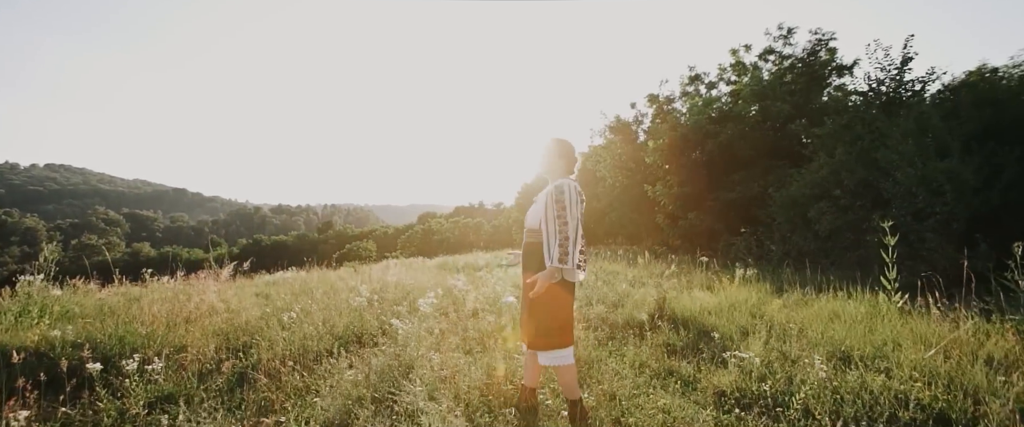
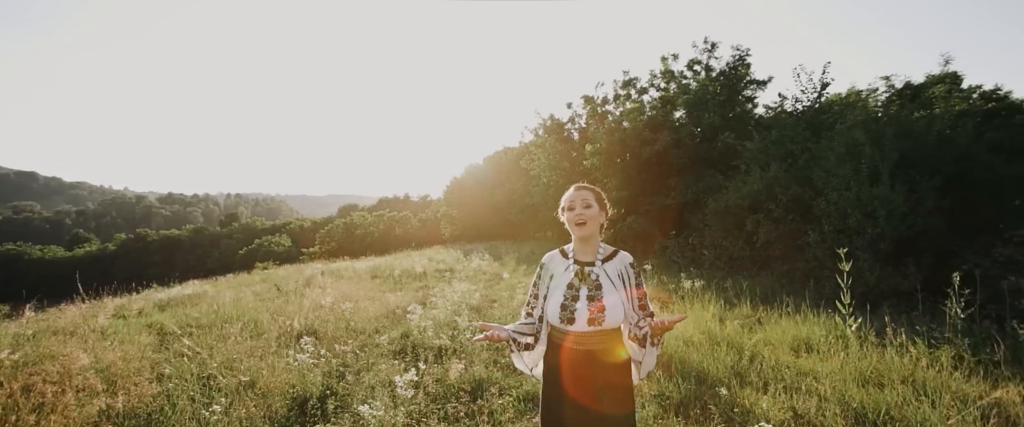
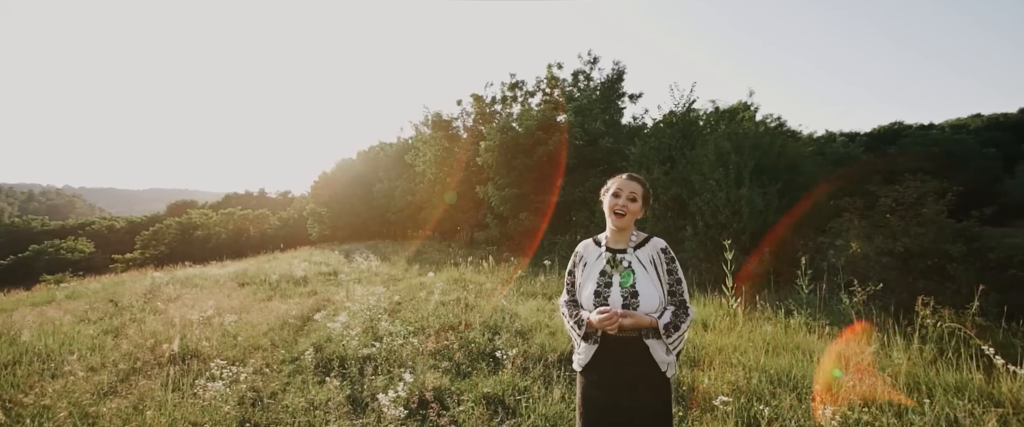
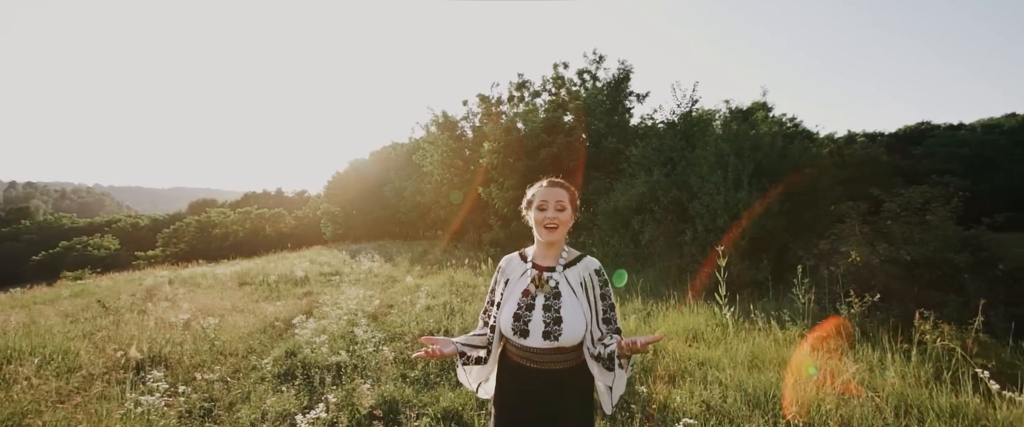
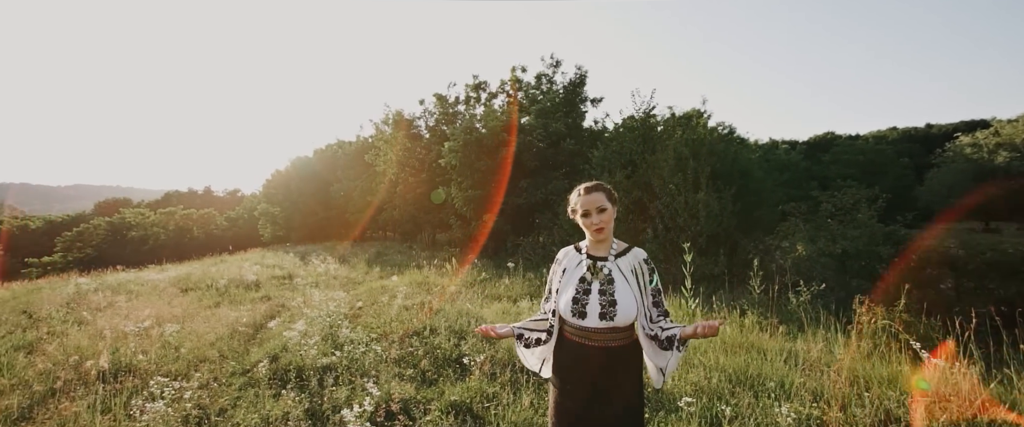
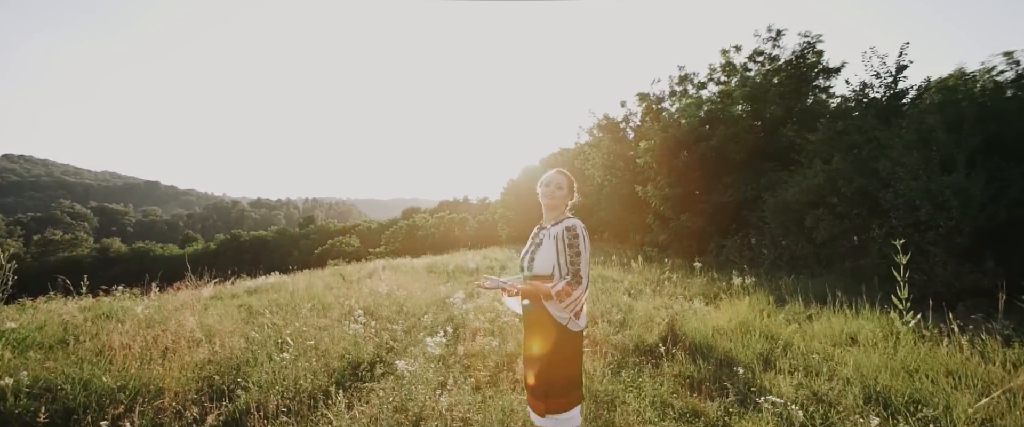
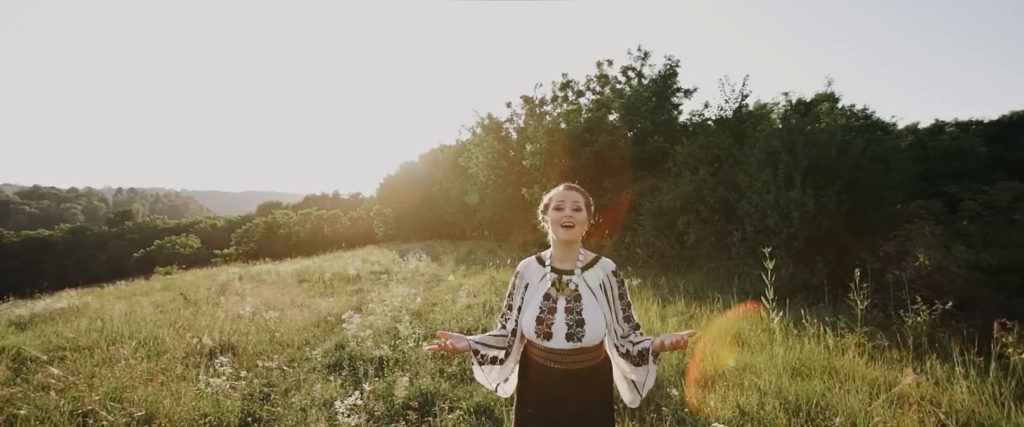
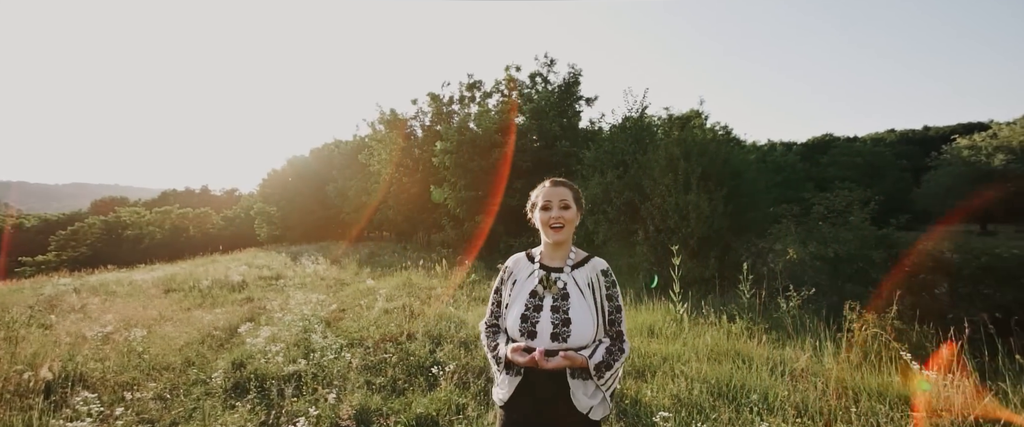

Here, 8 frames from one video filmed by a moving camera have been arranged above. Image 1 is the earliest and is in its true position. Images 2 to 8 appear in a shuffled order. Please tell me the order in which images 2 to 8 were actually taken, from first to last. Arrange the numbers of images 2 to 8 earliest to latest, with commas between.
6, 2, 7, 4, 8, 5, 3
